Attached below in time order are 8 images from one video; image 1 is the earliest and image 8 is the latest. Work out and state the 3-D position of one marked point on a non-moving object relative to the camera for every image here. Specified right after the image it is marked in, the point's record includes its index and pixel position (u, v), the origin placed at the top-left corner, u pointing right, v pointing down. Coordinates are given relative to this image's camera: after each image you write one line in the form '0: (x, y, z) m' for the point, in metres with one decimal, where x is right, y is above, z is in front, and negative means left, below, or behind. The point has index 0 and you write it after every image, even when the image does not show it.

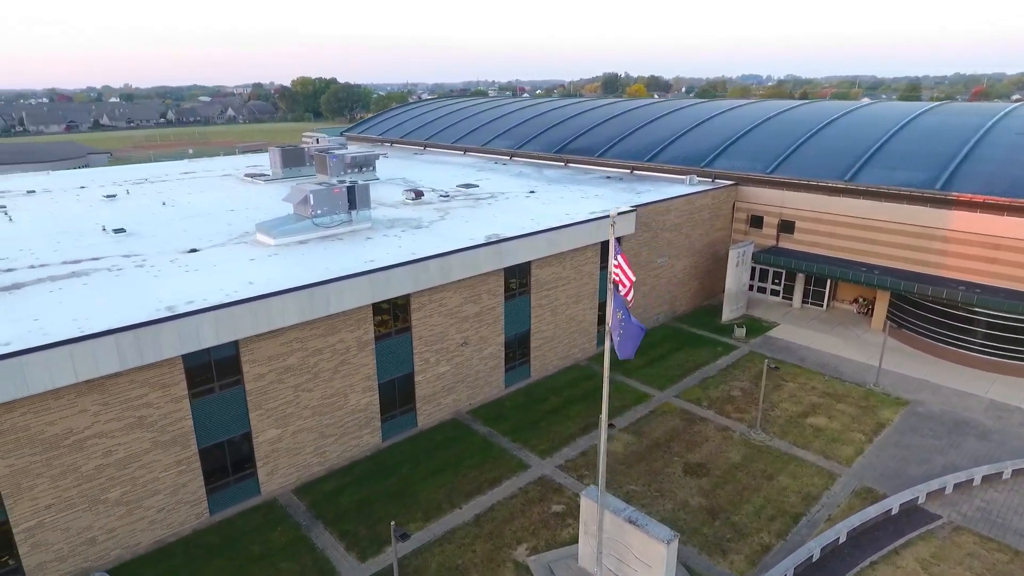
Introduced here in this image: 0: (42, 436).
0: (-10.1, -3.1, +13.4) m
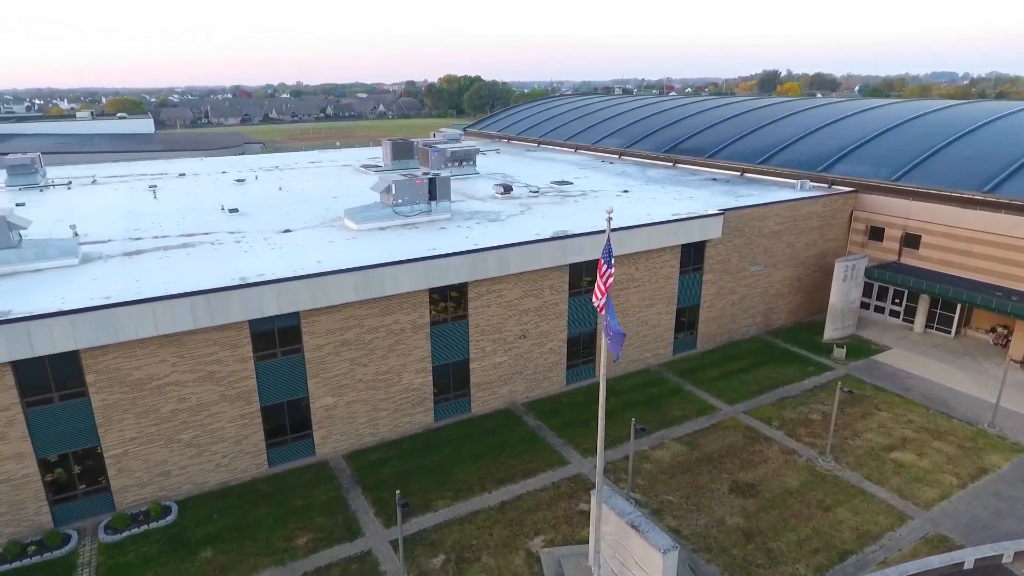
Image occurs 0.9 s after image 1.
0: (-9.7, -2.2, +15.7) m
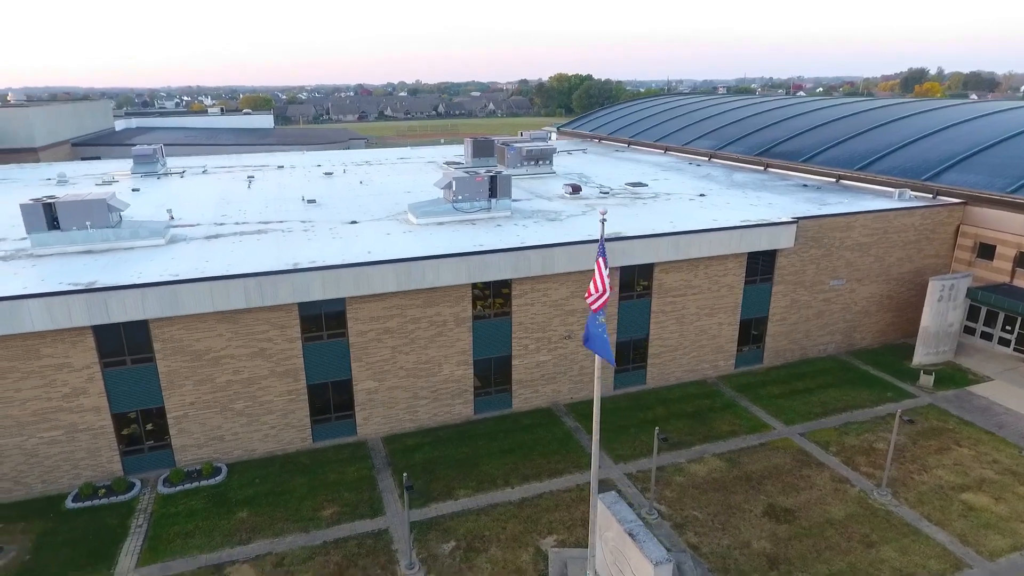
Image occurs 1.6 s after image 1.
0: (-9.0, -1.7, +17.5) m
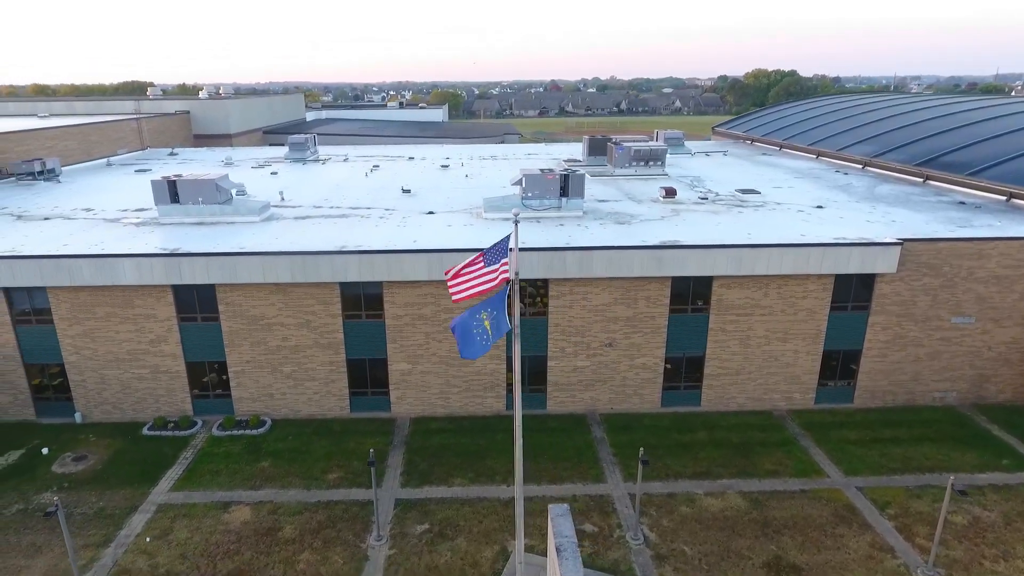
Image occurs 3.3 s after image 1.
0: (-8.5, -0.8, +20.0) m
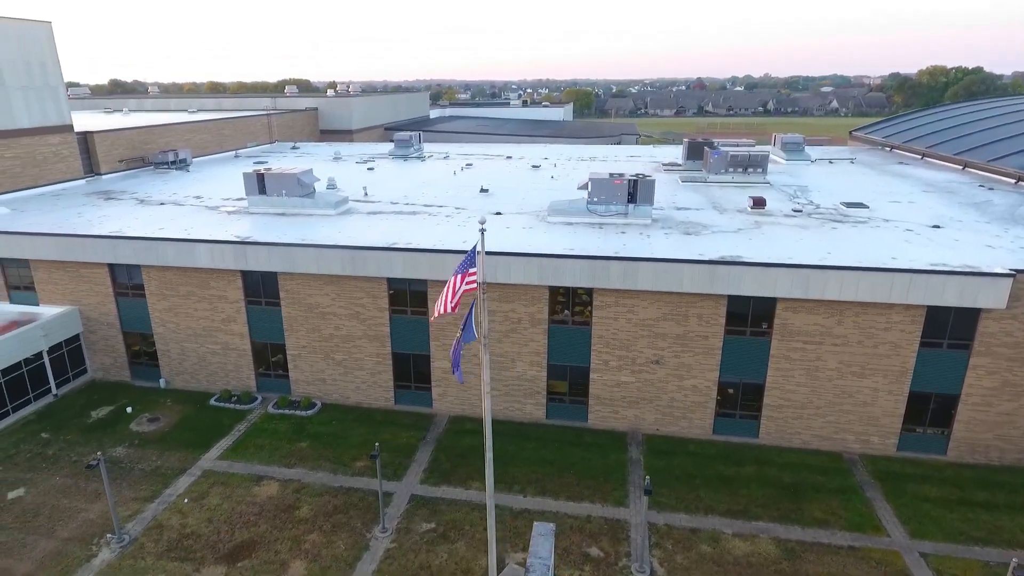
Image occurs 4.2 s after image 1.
0: (-7.1, -0.4, +21.3) m
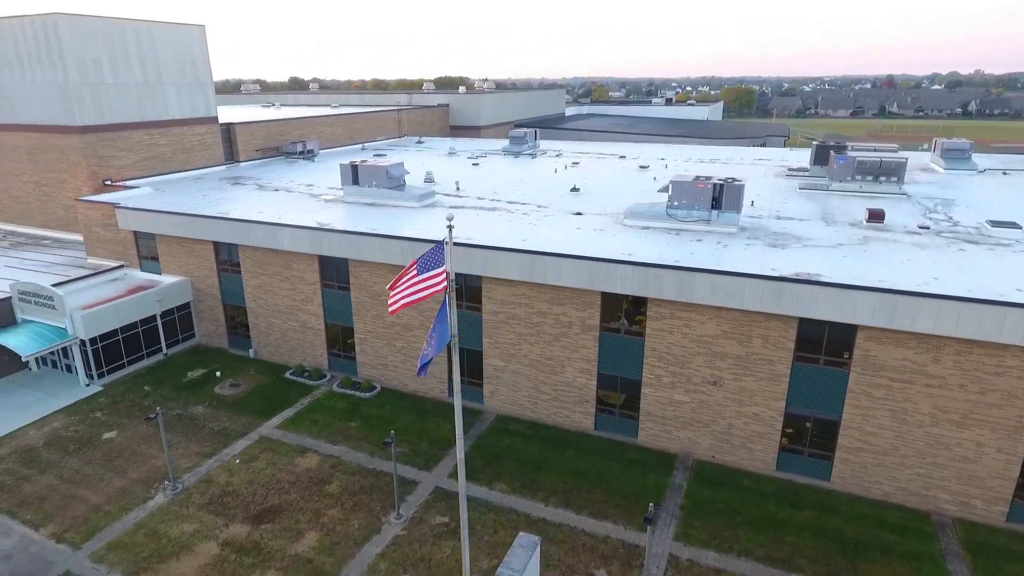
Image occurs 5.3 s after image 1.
0: (-5.1, 0.0, +22.4) m
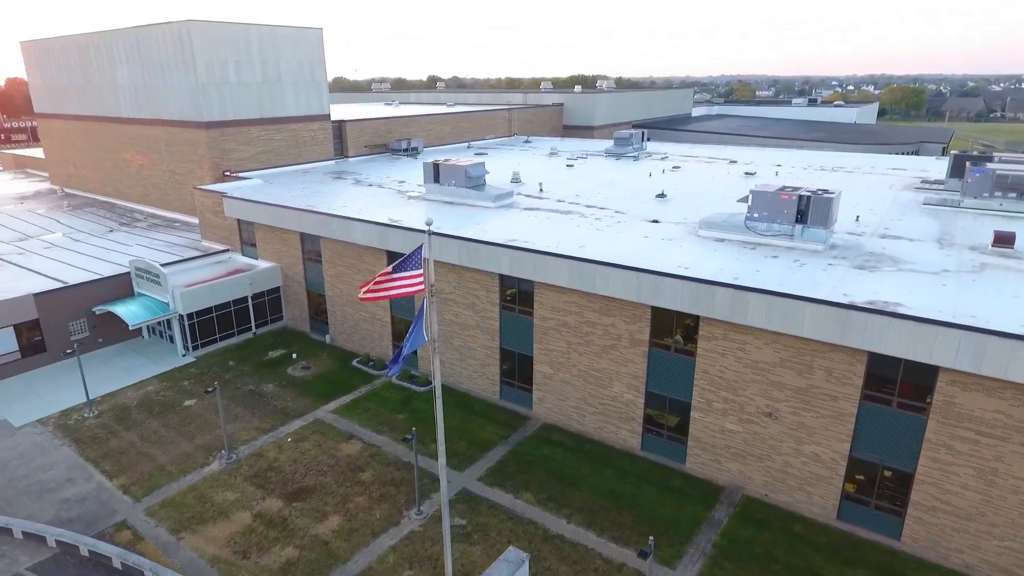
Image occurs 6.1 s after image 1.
0: (-3.0, +0.1, +22.9) m
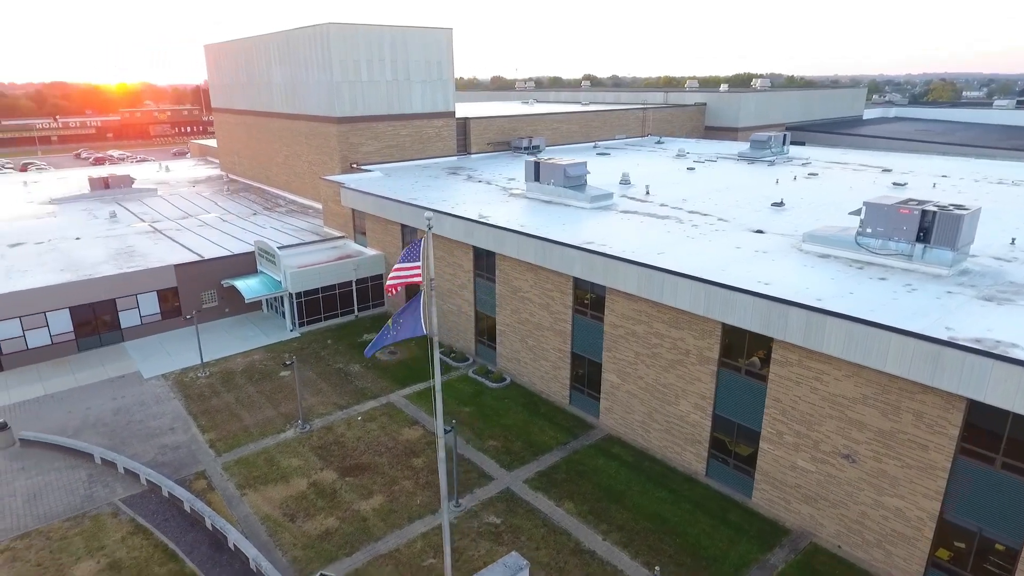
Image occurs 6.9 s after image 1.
0: (0.0, +0.2, +22.9) m
